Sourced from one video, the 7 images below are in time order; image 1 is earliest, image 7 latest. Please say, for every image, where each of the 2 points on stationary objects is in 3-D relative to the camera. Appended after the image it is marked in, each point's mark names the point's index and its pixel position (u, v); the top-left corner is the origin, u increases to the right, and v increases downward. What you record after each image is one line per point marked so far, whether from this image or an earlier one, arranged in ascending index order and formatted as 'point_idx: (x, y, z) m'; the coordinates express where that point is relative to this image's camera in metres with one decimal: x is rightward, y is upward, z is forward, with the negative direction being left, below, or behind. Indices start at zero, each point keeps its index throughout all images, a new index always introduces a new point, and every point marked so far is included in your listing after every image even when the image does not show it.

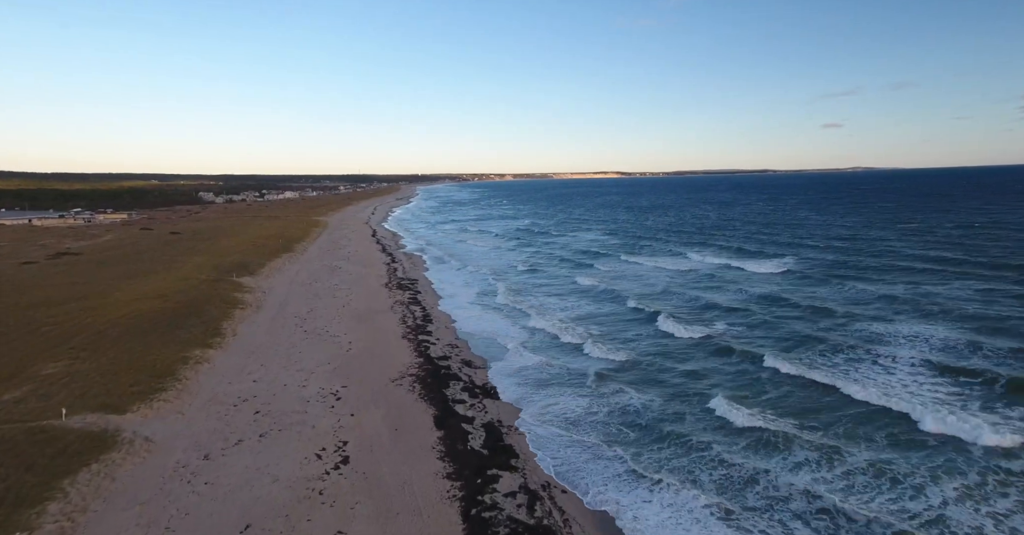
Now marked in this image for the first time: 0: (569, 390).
0: (+1.4, -3.2, +15.1) m
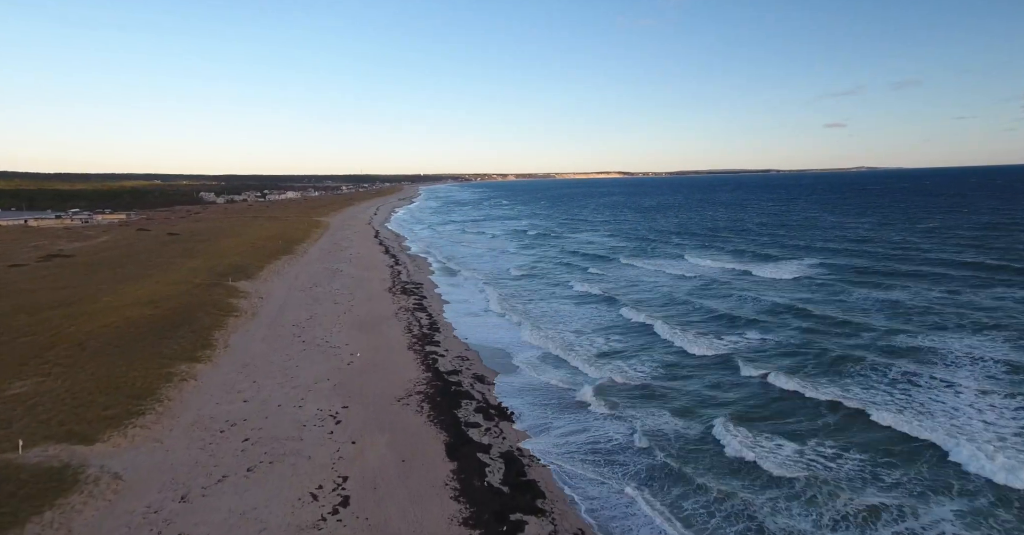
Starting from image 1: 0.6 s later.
0: (+1.9, -3.3, +13.5) m
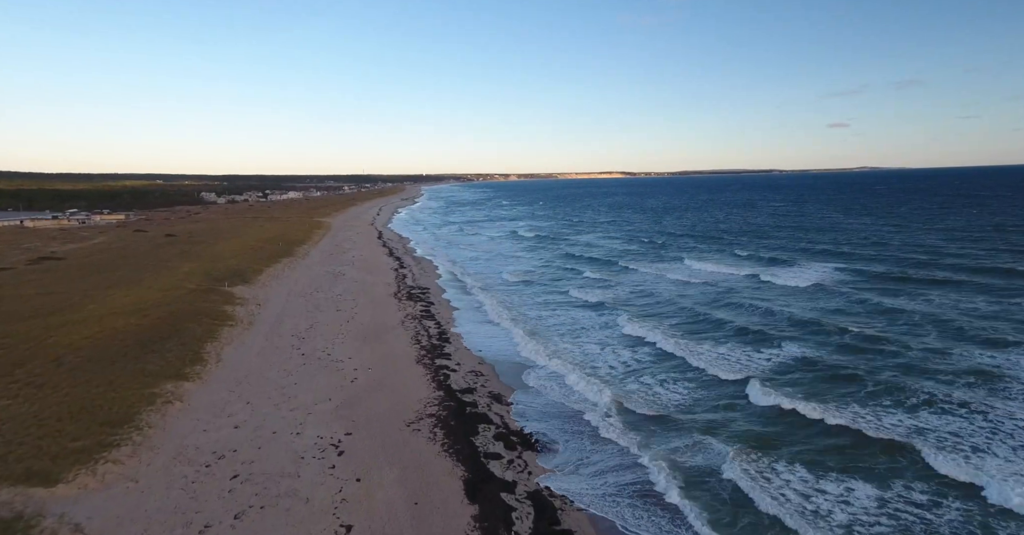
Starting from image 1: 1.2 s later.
0: (+2.4, -3.5, +11.9) m
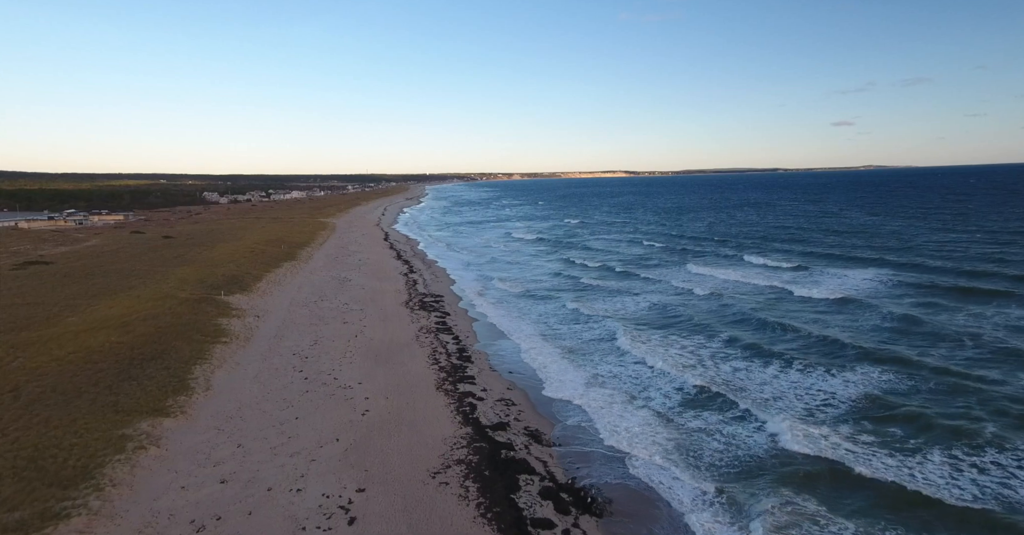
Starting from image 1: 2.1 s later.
0: (+3.3, -3.8, +9.5) m
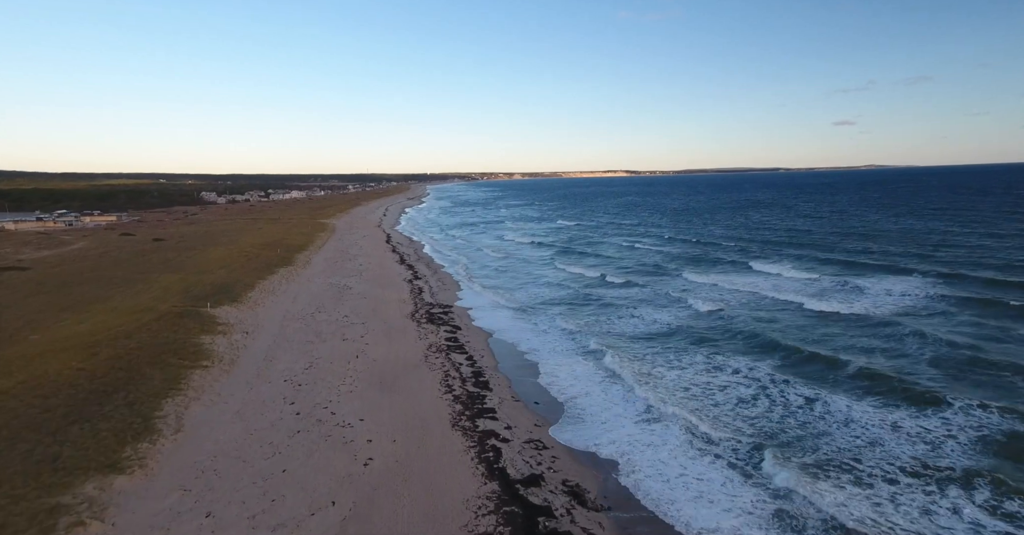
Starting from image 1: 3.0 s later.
0: (+3.9, -4.2, +7.0) m
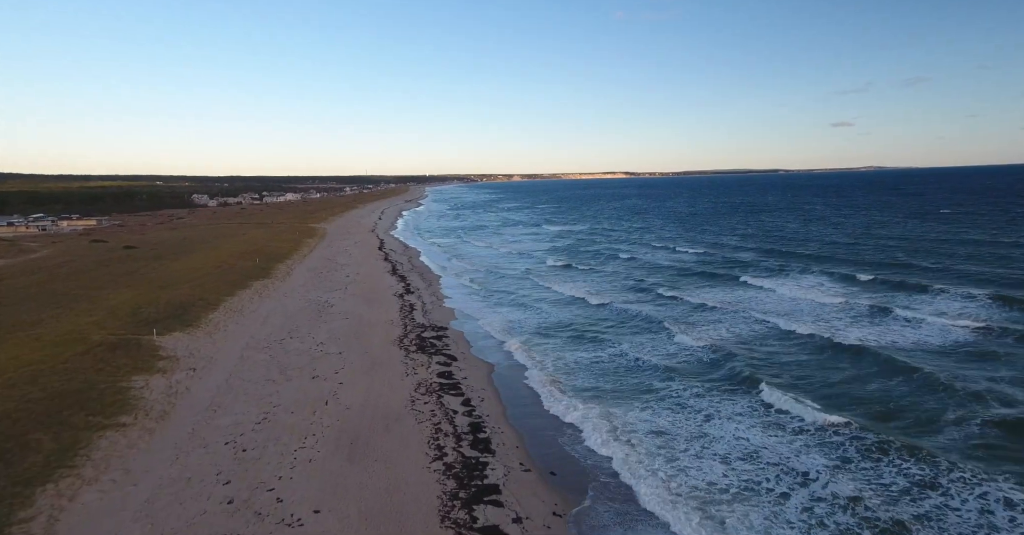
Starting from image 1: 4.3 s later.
0: (+4.1, -4.7, +3.5) m
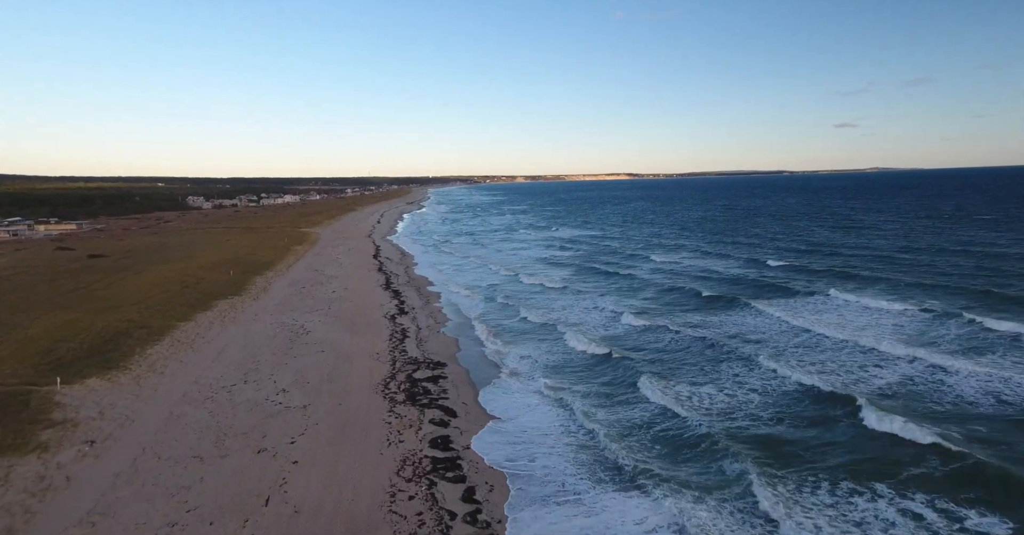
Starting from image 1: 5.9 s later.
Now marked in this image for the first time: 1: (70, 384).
0: (+4.5, -5.4, -1.0) m
1: (-10.6, -2.8, +14.1) m
